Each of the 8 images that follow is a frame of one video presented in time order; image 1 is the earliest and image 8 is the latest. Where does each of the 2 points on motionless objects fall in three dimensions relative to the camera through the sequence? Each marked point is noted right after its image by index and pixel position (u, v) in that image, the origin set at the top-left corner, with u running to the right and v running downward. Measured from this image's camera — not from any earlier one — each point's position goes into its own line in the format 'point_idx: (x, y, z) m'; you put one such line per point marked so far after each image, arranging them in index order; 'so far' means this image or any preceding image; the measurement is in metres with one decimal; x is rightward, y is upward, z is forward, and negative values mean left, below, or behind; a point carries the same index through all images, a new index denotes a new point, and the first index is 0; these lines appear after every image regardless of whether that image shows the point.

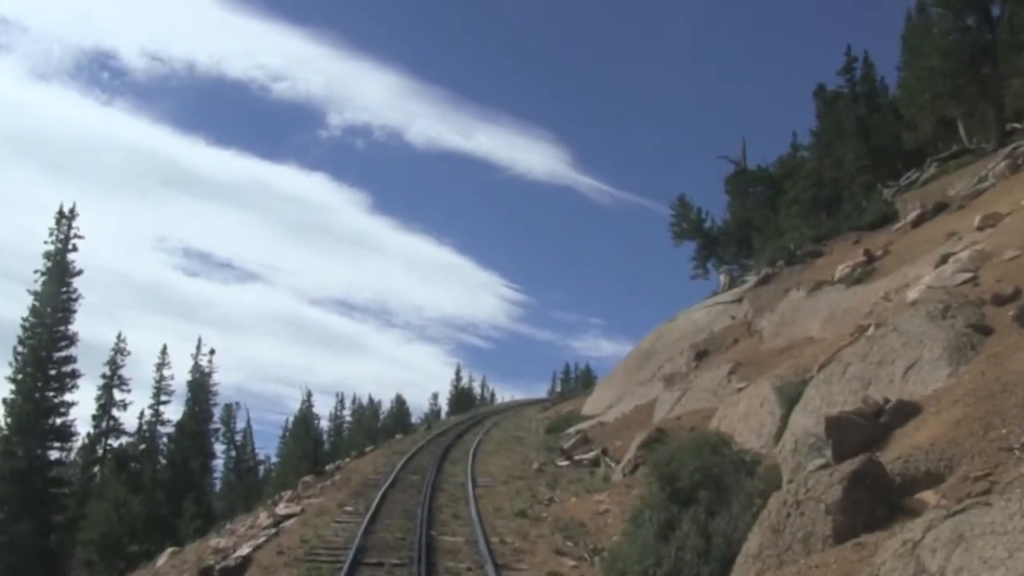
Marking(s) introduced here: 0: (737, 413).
0: (+4.0, -2.2, +18.4) m
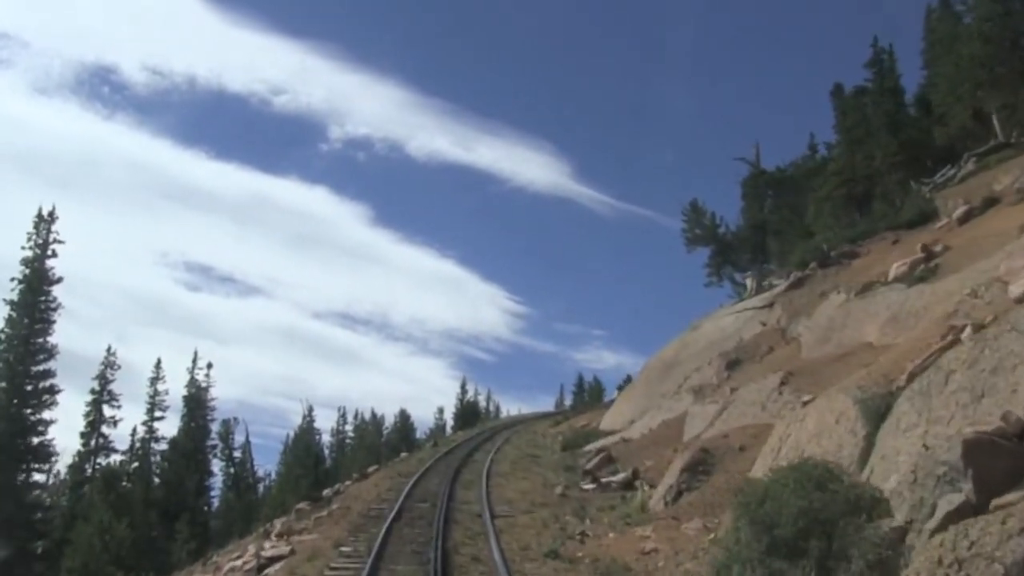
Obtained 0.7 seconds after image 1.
0: (+4.4, -2.2, +15.6) m
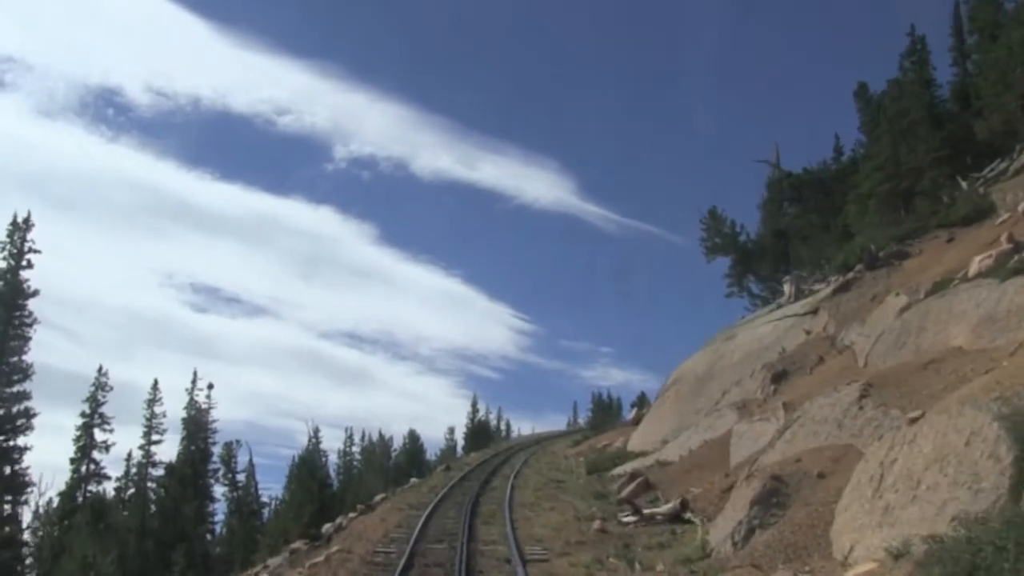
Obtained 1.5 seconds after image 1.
0: (+4.9, -2.0, +12.4) m
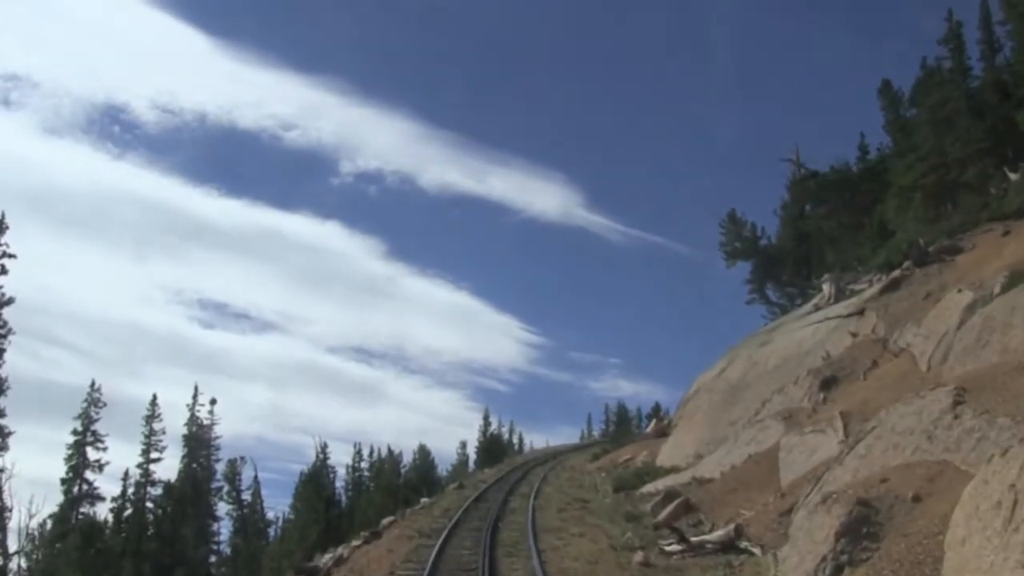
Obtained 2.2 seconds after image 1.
0: (+5.2, -1.8, +9.7) m
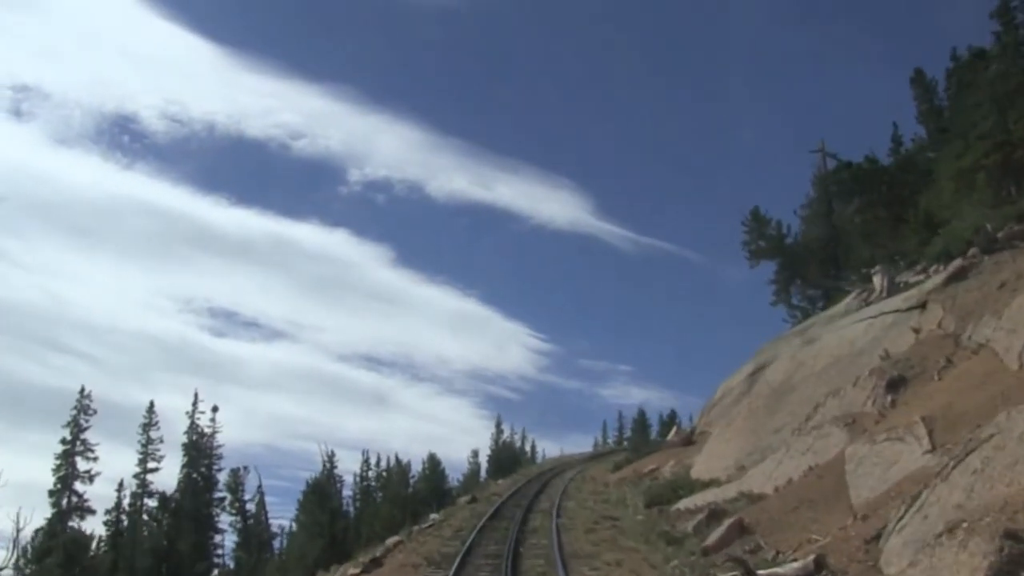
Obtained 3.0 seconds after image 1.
0: (+5.5, -1.4, +6.4) m
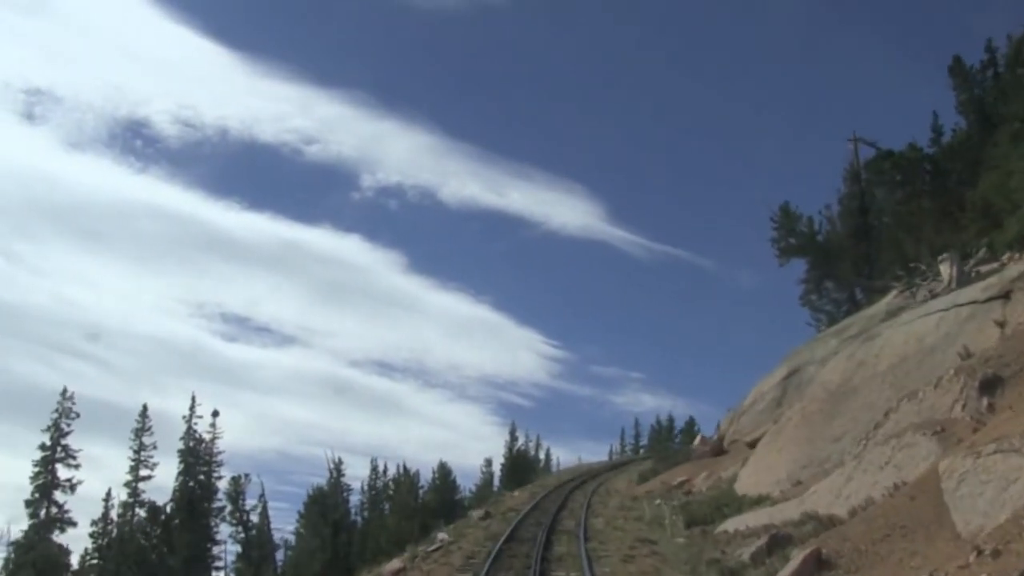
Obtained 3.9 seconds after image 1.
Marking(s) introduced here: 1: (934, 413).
0: (+5.8, -1.0, +2.9) m
1: (+8.0, -2.3, +19.7) m
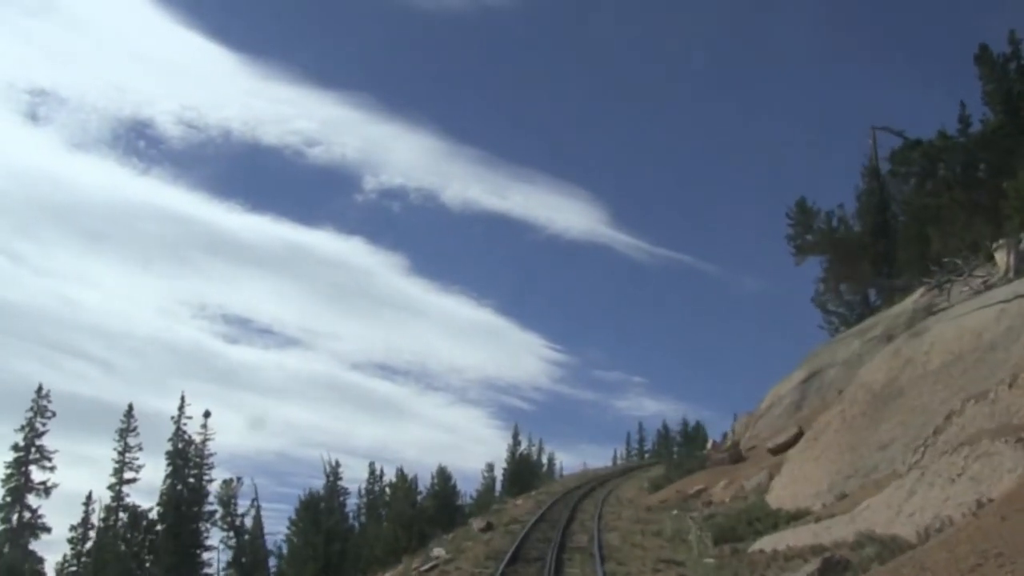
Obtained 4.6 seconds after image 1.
0: (+5.9, -0.7, +0.1) m
1: (+8.1, -2.1, +16.9) m
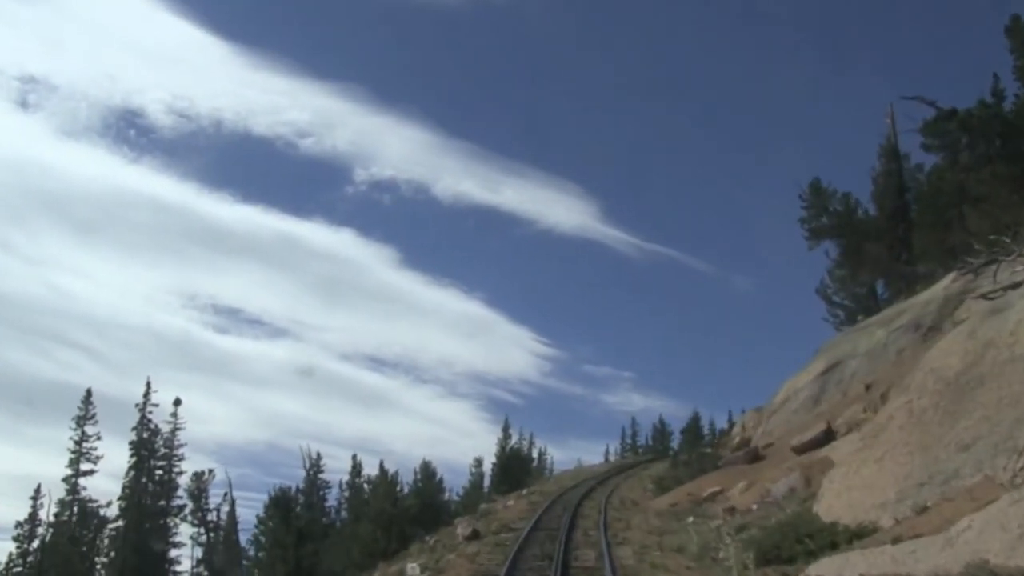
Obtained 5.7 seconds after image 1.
0: (+6.0, -0.1, -4.0) m
1: (+8.1, -1.5, +12.8) m
